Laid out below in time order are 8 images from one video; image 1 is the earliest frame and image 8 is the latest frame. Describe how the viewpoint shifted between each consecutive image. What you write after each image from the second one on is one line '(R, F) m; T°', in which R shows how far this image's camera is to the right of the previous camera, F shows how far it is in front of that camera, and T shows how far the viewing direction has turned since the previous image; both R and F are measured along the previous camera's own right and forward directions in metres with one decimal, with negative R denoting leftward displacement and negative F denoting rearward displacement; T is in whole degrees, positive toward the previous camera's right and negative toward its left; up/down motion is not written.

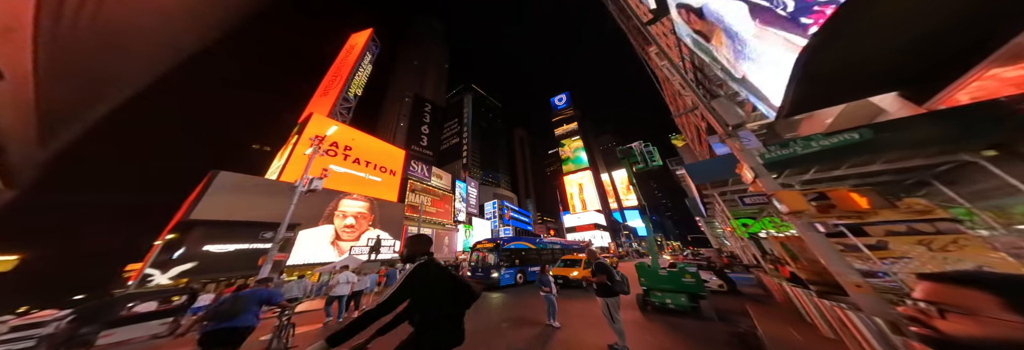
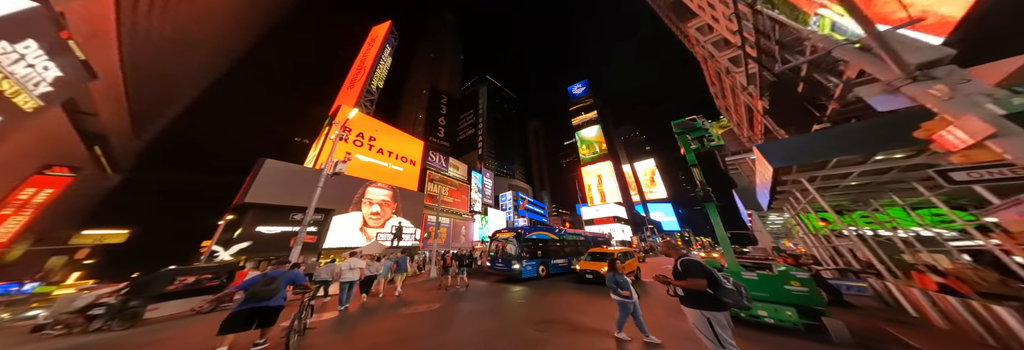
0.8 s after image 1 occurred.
(-0.2, +0.3) m; -4°
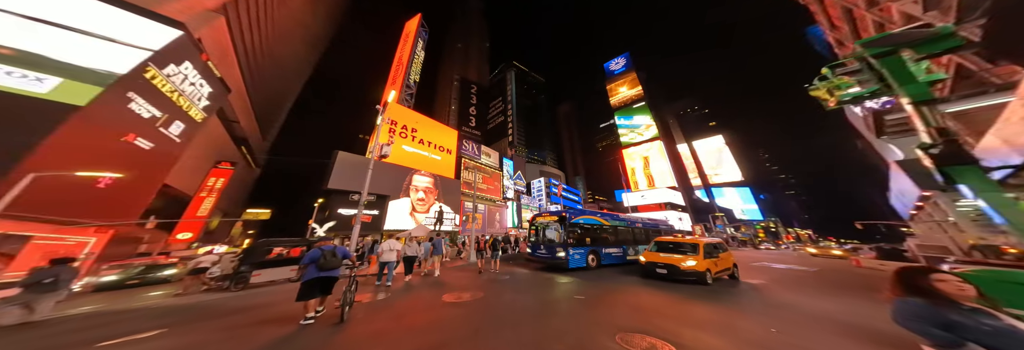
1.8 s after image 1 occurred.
(-0.3, +0.5) m; -9°
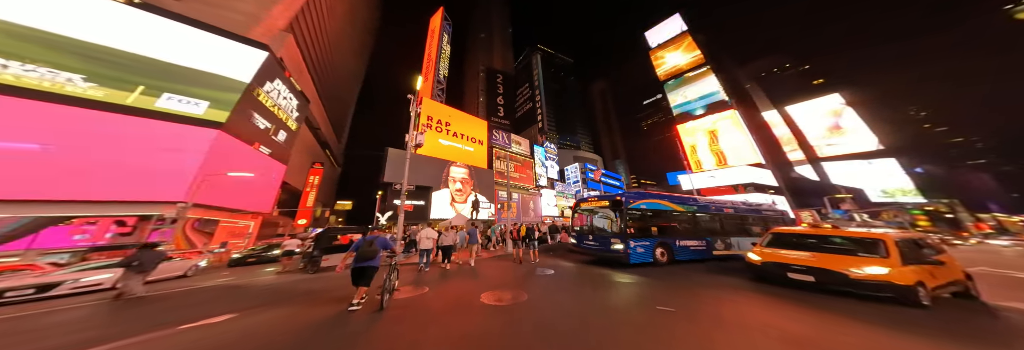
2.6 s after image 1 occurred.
(-0.2, +0.7) m; -10°
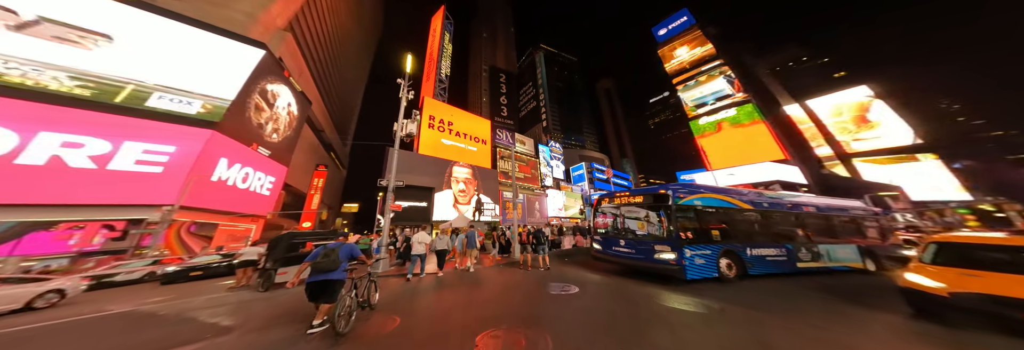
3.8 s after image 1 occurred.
(-0.1, +1.0) m; -1°
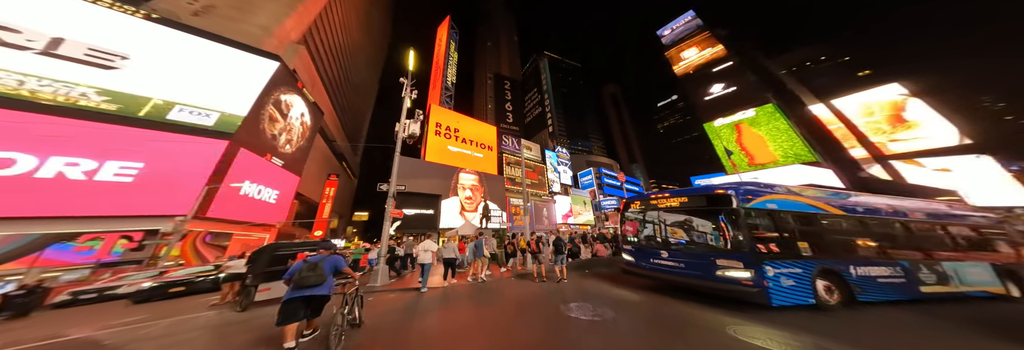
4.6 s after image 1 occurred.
(-0.2, +0.6) m; -2°
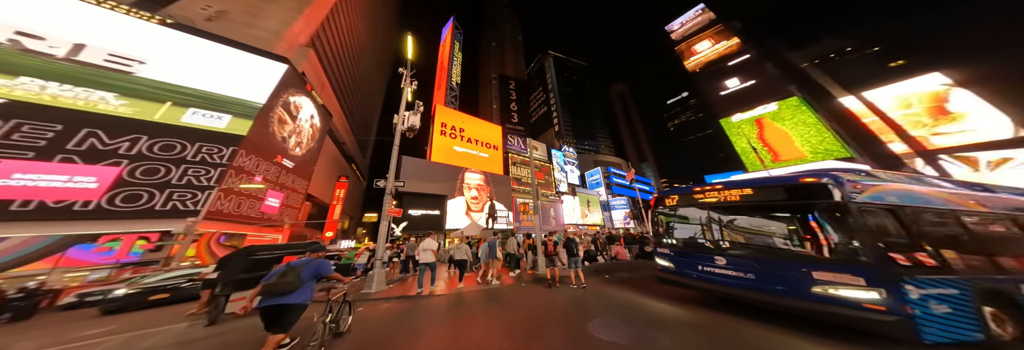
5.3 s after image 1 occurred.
(-0.2, +0.6) m; -2°
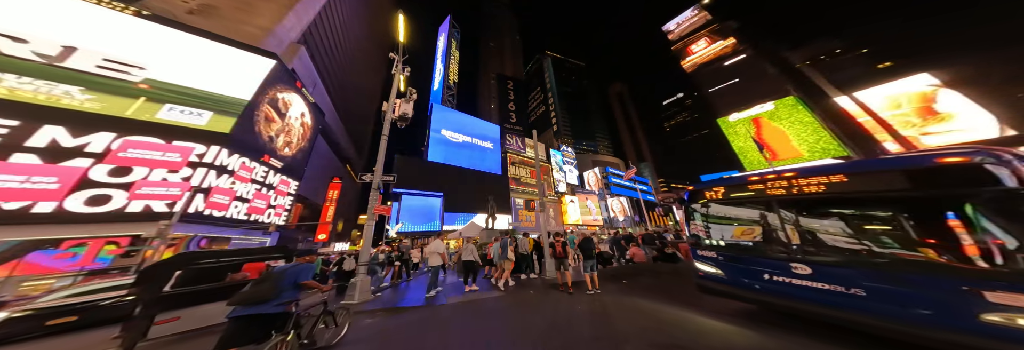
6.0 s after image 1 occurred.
(-0.4, +0.5) m; +1°
